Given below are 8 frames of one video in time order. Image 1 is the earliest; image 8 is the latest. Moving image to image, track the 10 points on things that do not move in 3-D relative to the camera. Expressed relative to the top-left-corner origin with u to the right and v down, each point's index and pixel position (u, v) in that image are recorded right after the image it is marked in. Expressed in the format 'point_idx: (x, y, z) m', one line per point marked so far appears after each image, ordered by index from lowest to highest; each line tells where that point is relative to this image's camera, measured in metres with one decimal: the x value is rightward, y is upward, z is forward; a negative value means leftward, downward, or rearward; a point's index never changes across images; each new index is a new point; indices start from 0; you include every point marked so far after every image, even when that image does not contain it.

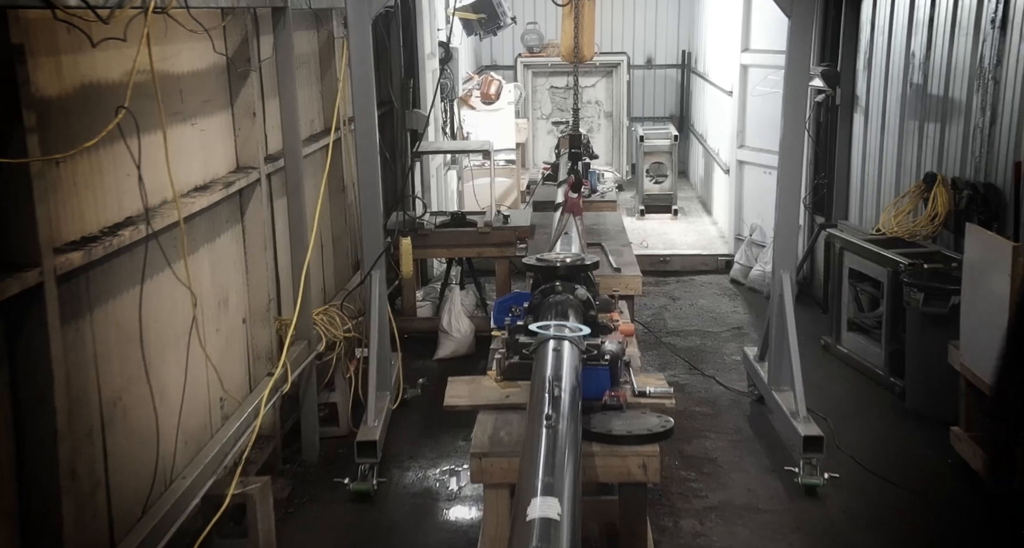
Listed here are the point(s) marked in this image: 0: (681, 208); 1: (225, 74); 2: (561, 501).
0: (+1.4, +0.5, +8.4) m
1: (-1.0, +0.7, +3.5) m
2: (+0.1, -0.4, +2.0) m
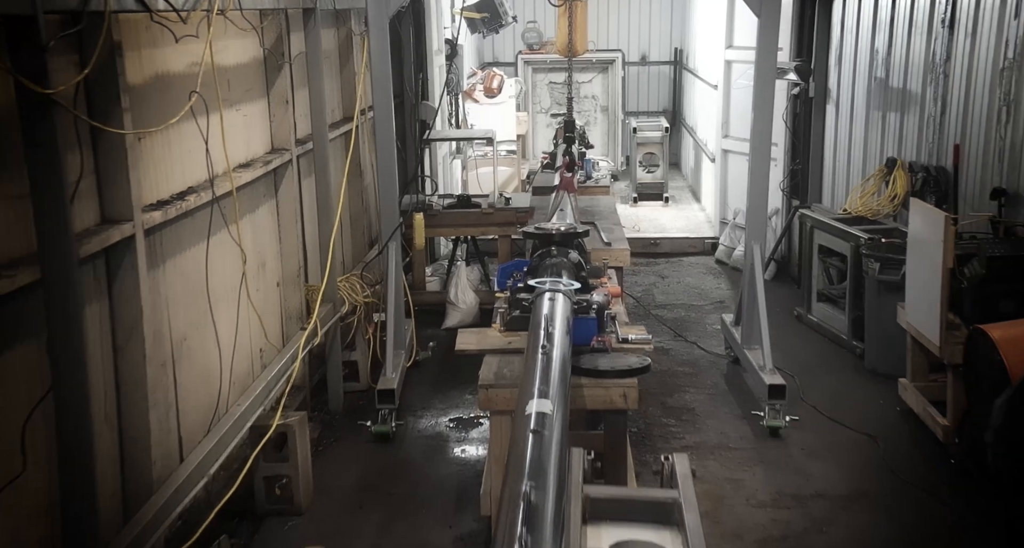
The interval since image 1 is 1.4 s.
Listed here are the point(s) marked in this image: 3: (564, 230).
0: (+1.4, +0.7, +8.9) m
1: (-1.0, +0.8, +4.0) m
2: (+0.1, -0.3, +2.5) m
3: (+0.2, +0.2, +3.9) m
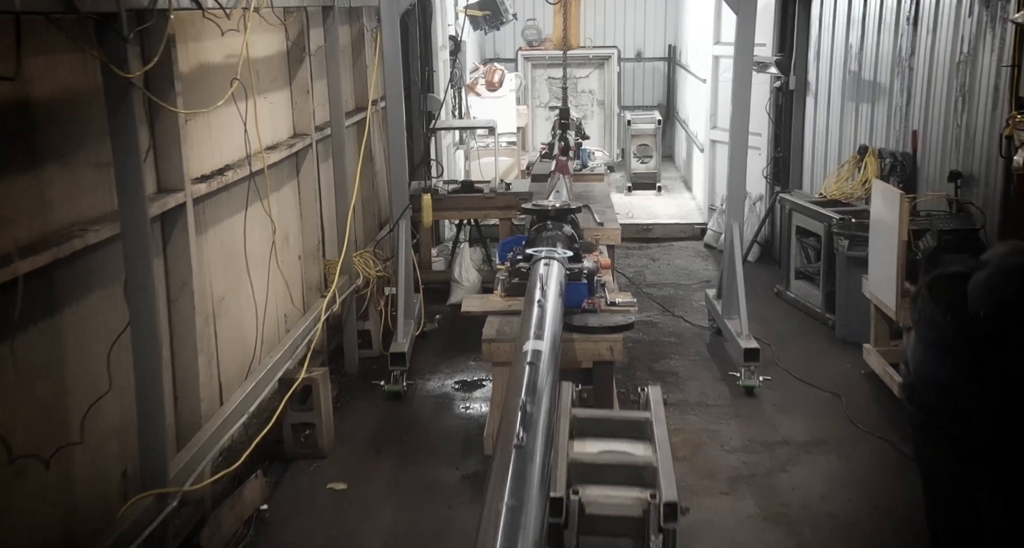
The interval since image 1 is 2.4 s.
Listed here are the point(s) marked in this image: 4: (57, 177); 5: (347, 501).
0: (+1.4, +0.8, +9.3) m
1: (-1.0, +0.9, +4.4) m
2: (+0.1, -0.2, +3.0) m
3: (+0.2, +0.3, +4.3) m
4: (-1.1, +0.2, +2.4) m
5: (-0.6, -0.8, +3.6) m
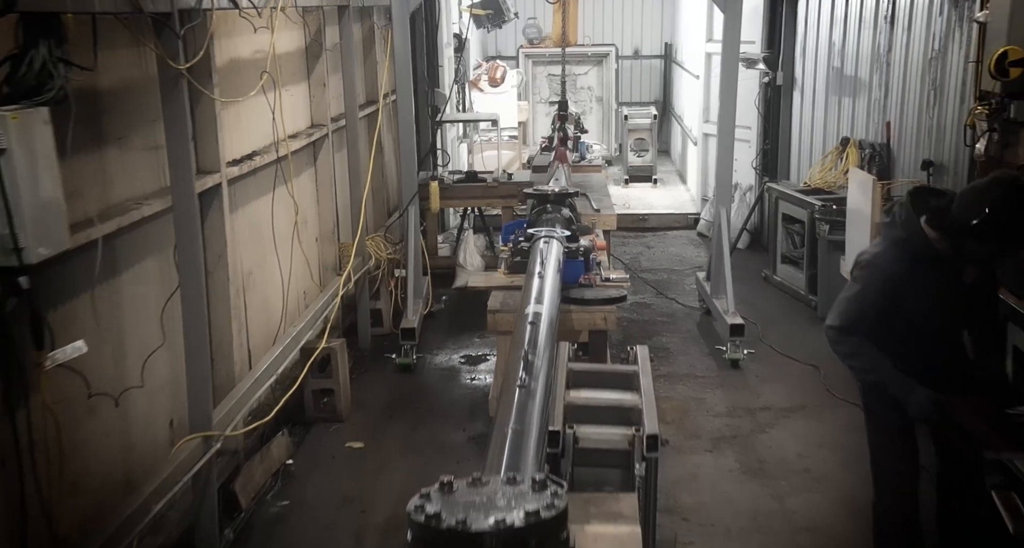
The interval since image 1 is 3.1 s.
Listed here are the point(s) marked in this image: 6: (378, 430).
0: (+1.4, +0.9, +9.7) m
1: (-1.0, +1.0, +4.8) m
2: (+0.1, -0.1, +3.3) m
3: (+0.2, +0.4, +4.6) m
4: (-1.1, +0.3, +2.7) m
5: (-0.6, -0.7, +4.0) m
6: (-0.6, -0.7, +4.2) m
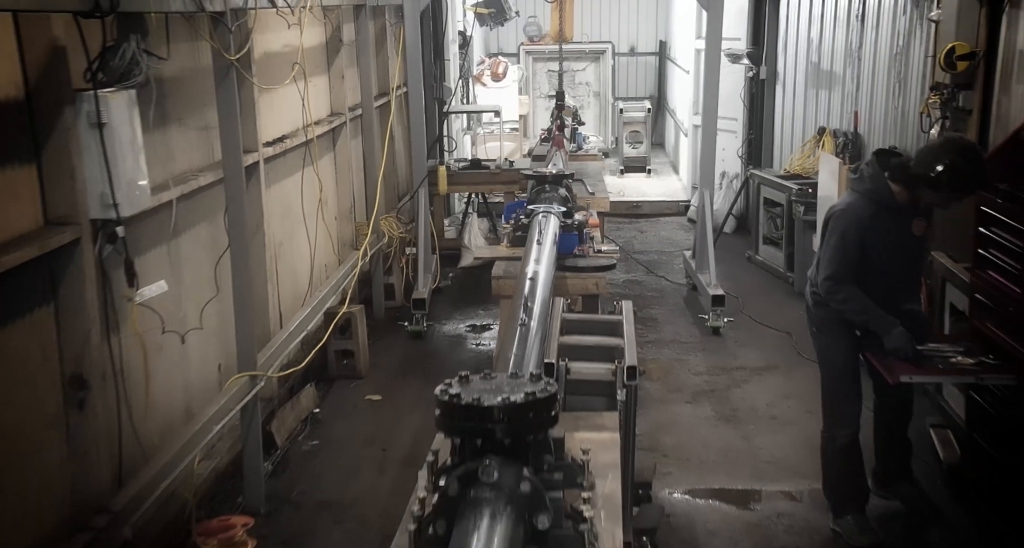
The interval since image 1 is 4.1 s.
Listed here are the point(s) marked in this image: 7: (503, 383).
0: (+1.4, +1.0, +10.2) m
1: (-1.0, +1.2, +5.3) m
2: (+0.1, 0.0, +3.8) m
3: (+0.2, +0.5, +5.1) m
4: (-1.1, +0.4, +3.2) m
5: (-0.6, -0.6, +4.5) m
6: (-0.6, -0.5, +4.7) m
7: (0.0, -0.2, +2.1) m
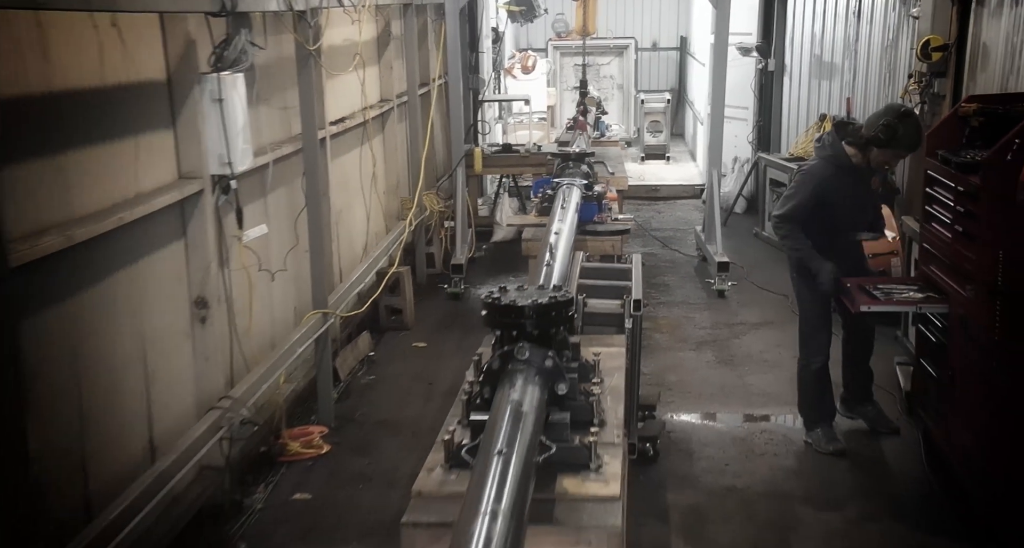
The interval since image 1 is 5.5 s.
0: (+1.7, +1.2, +10.8) m
1: (-0.8, +1.4, +6.0) m
2: (+0.2, +0.2, +4.5) m
3: (+0.4, +0.7, +5.8) m
4: (-0.9, +0.6, +3.9) m
5: (-0.4, -0.4, +5.2) m
6: (-0.4, -0.3, +5.4) m
7: (+0.1, 0.0, +2.8) m
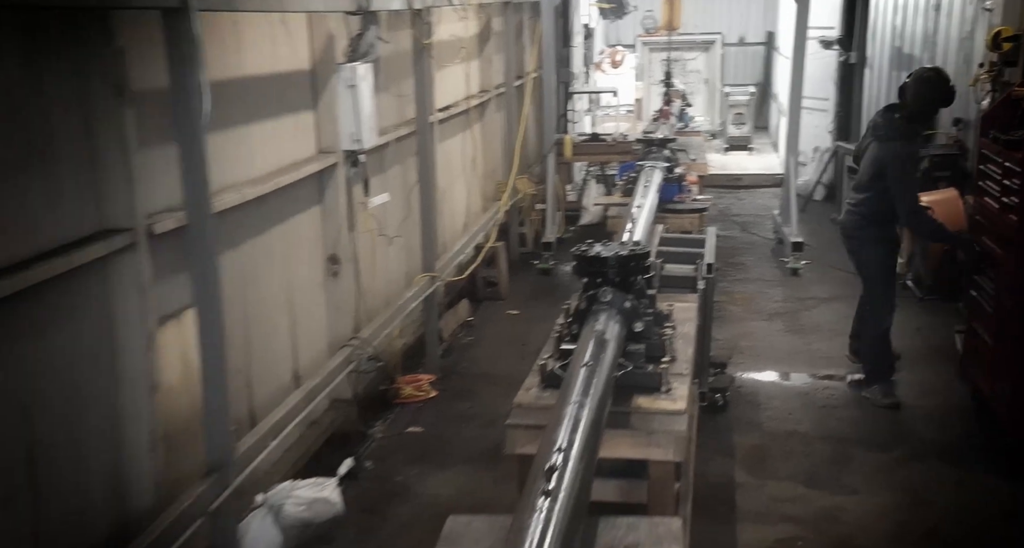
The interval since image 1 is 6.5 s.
0: (+2.7, +1.4, +11.1) m
1: (-0.2, +1.5, +6.5) m
2: (+0.7, +0.4, +5.0) m
3: (+0.9, +0.8, +6.3) m
4: (-0.6, +0.8, +4.5) m
5: (0.0, -0.3, +5.7) m
6: (+0.1, -0.2, +6.0) m
7: (+0.3, +0.1, +3.3) m
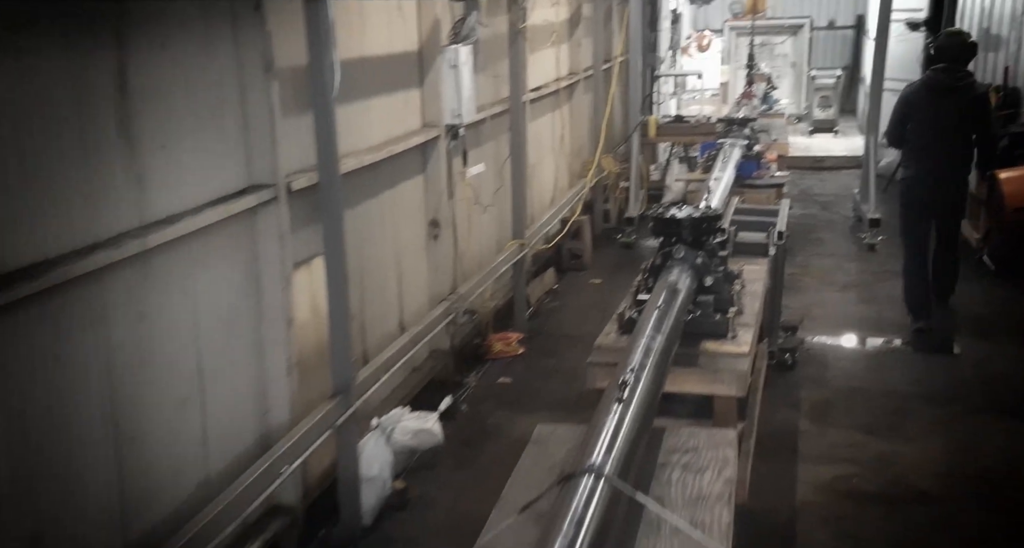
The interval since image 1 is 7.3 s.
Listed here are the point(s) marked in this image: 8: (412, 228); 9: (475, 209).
0: (+3.7, +1.6, +11.2) m
1: (+0.4, +1.7, +6.9) m
2: (+1.1, +0.5, +5.3) m
3: (+1.5, +1.0, +6.5) m
4: (-0.1, +1.0, +4.9) m
5: (+0.5, -0.1, +6.1) m
6: (+0.6, 0.0, +6.3) m
7: (+0.6, +0.2, +3.6) m
8: (-0.4, +0.2, +4.1) m
9: (-0.2, +0.3, +4.8) m
